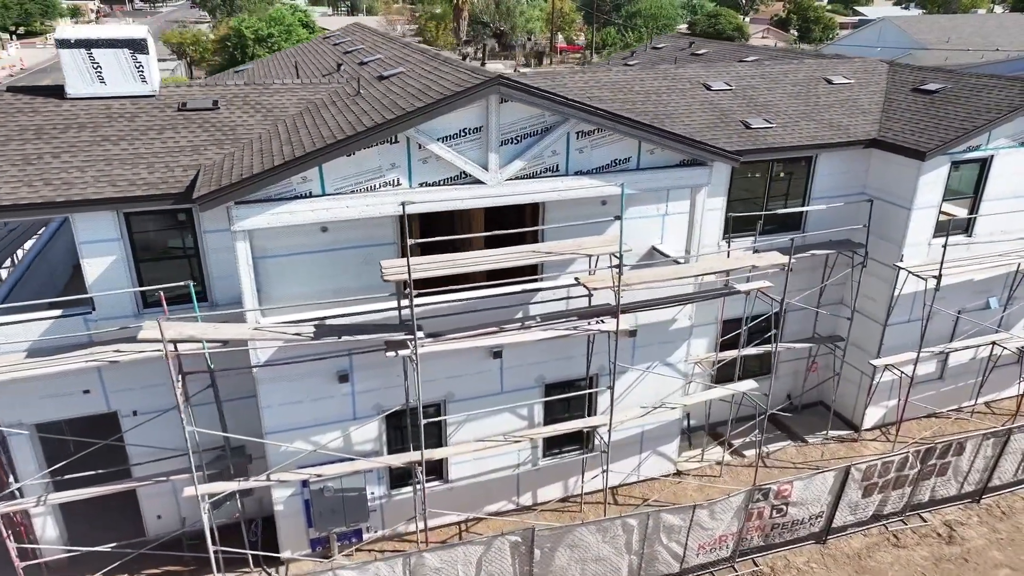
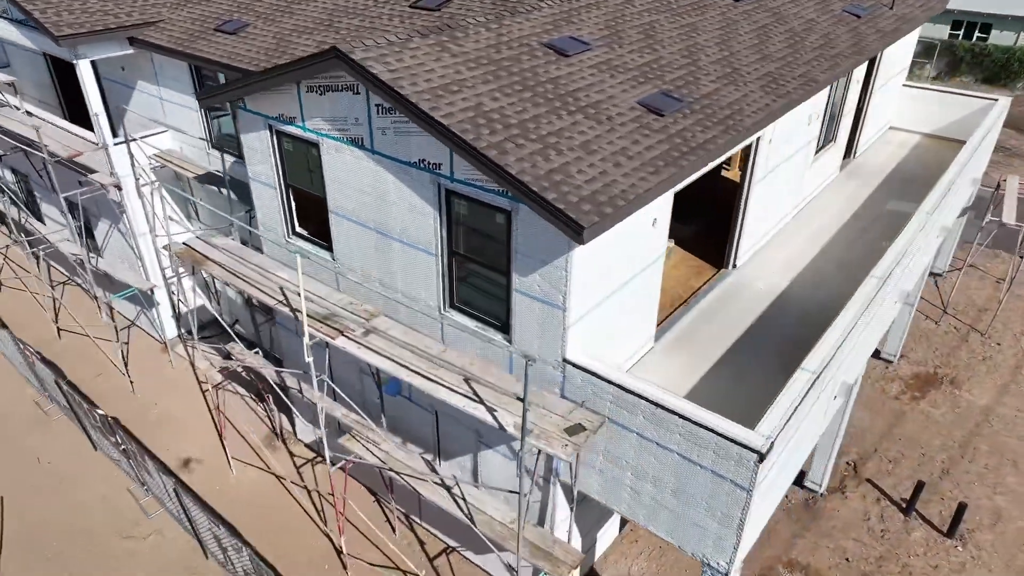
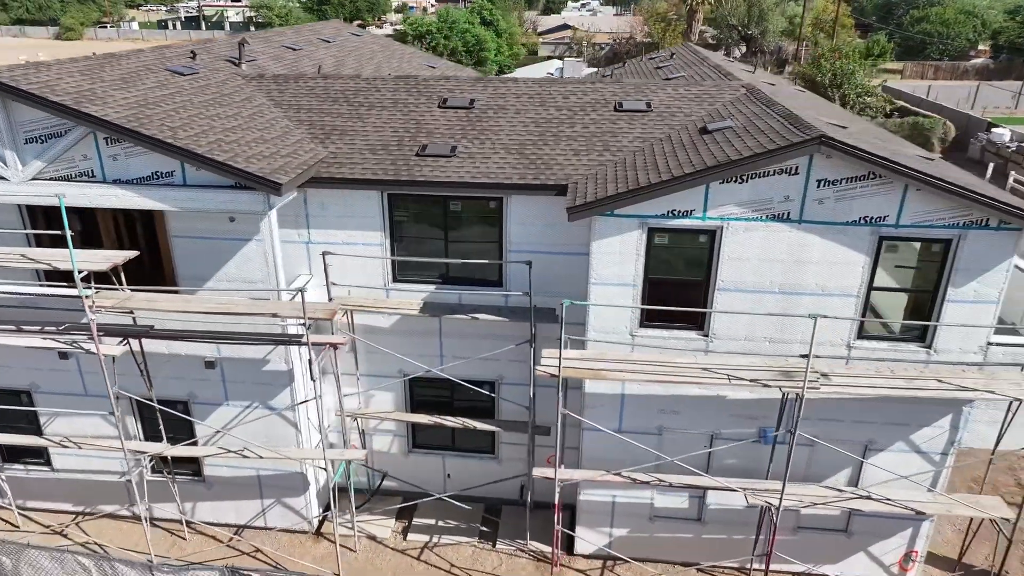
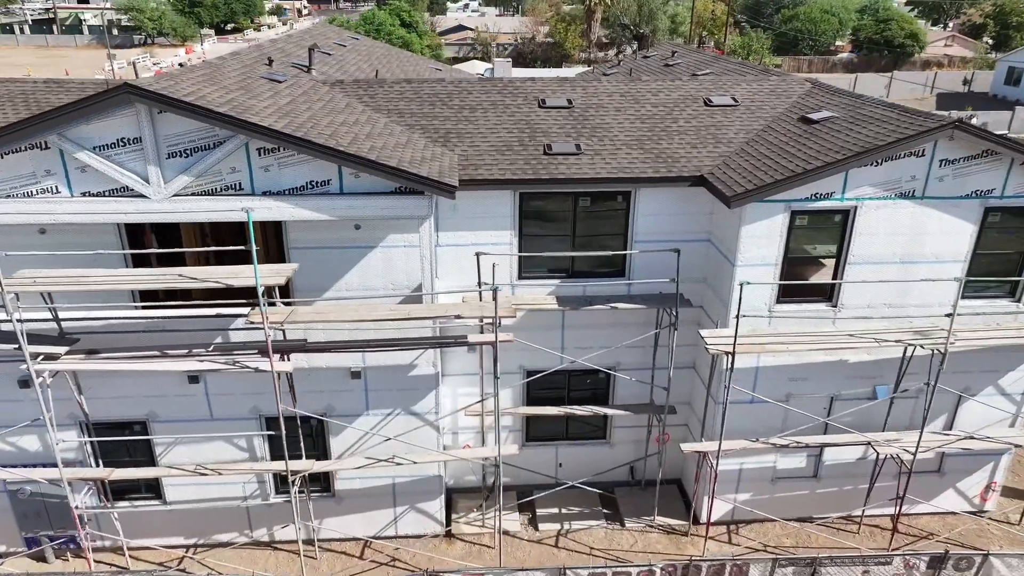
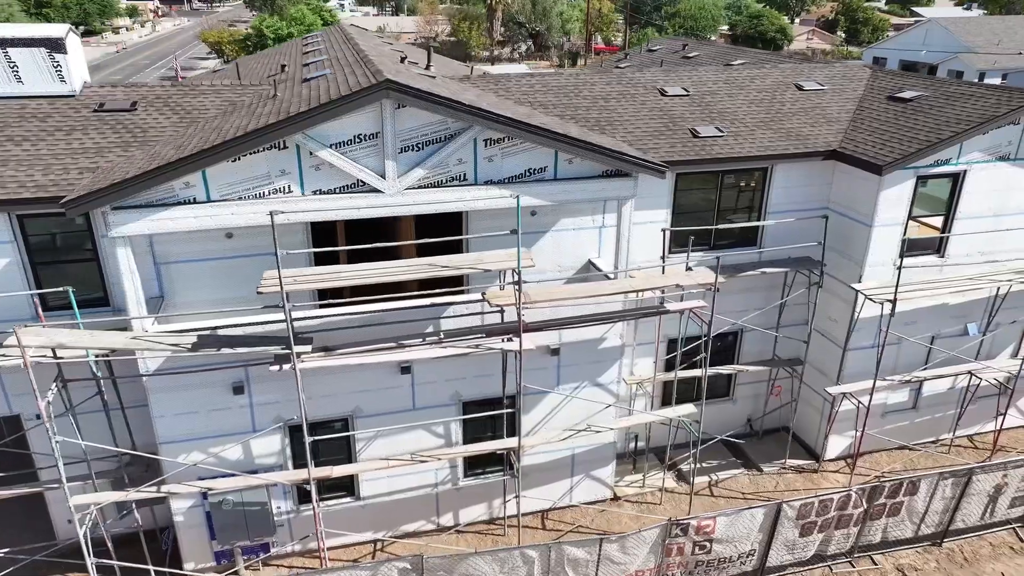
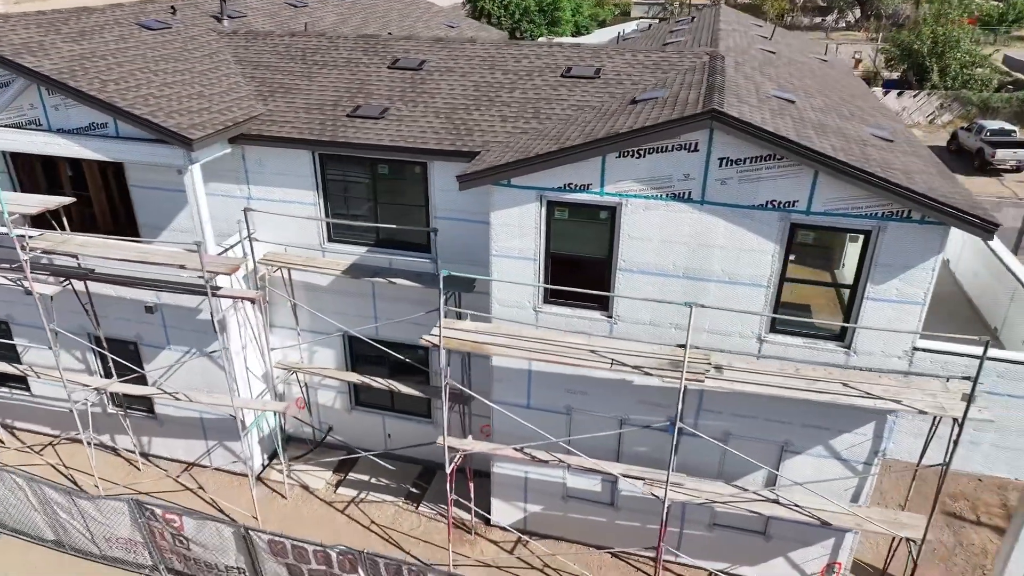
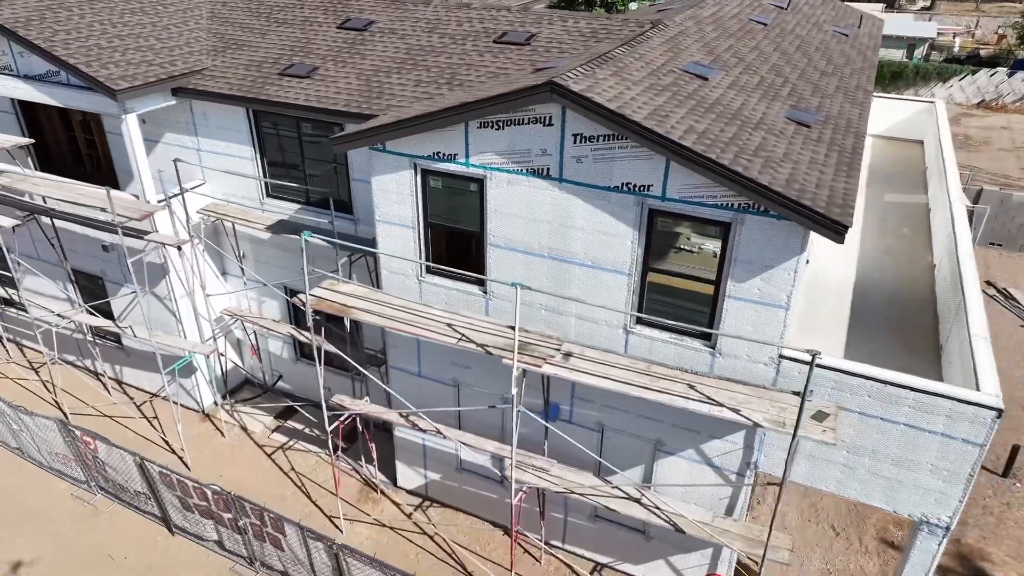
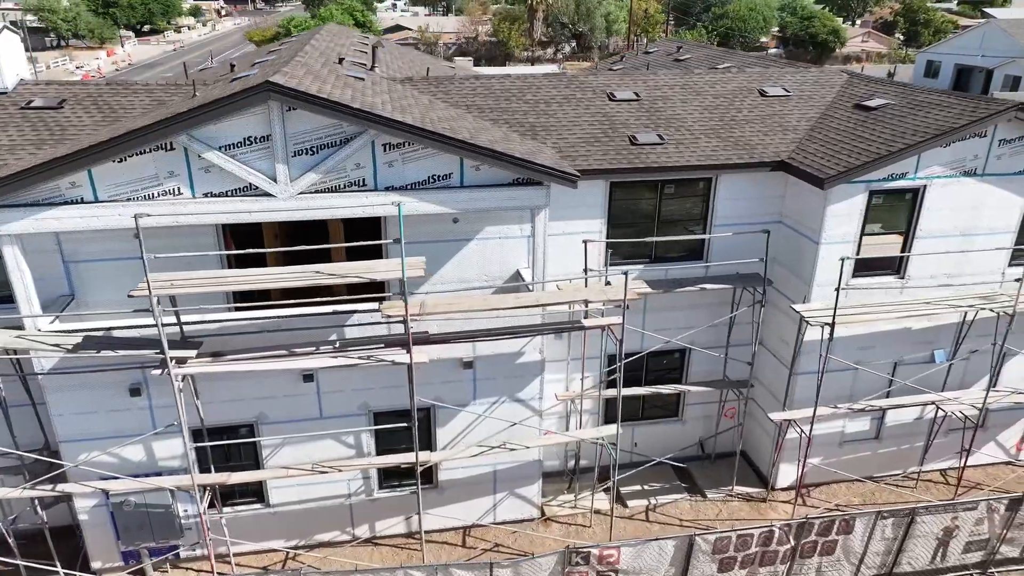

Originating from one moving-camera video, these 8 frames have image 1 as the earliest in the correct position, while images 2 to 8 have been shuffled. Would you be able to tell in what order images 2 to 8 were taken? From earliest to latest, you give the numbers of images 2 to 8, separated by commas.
5, 8, 4, 3, 6, 7, 2
